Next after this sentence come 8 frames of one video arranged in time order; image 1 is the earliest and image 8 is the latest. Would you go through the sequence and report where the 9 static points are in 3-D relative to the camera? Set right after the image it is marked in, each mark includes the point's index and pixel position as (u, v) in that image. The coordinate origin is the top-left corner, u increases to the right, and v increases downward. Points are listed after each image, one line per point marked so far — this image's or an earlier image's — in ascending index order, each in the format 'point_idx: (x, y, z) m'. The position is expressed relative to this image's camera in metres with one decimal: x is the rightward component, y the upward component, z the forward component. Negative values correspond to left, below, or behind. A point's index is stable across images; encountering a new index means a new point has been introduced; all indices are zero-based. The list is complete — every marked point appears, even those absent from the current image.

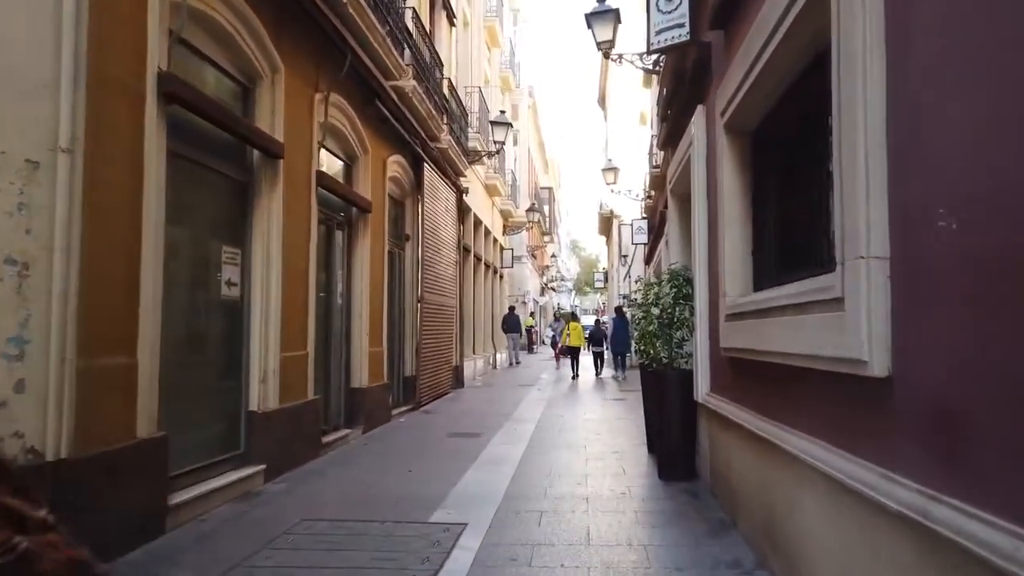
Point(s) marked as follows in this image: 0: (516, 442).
0: (0.0, -2.1, +10.0) m
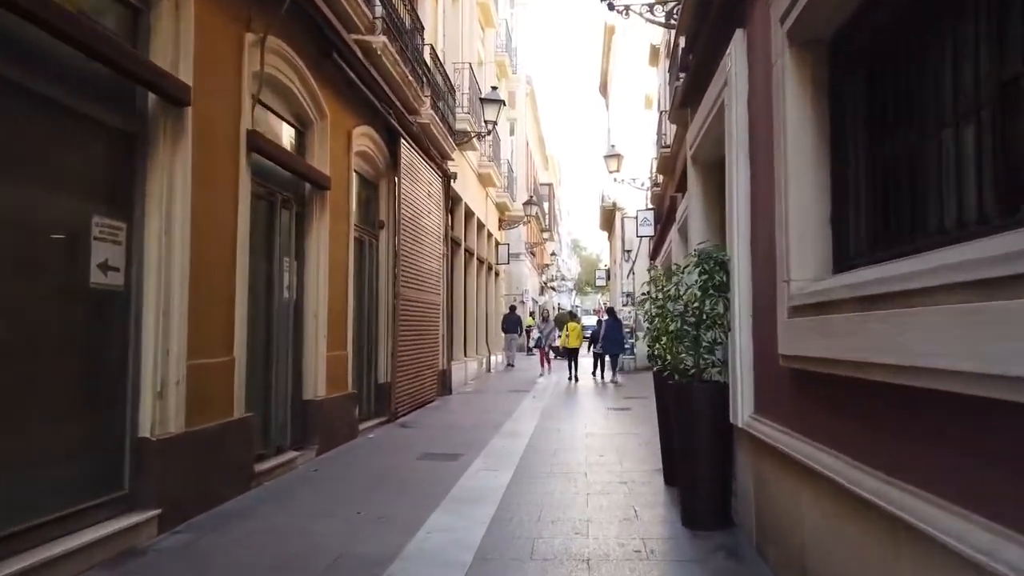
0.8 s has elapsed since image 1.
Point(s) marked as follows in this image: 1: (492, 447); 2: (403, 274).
0: (-0.1, -2.0, +8.2) m
1: (-0.3, -2.0, +9.6) m
2: (-1.8, +0.2, +12.5) m
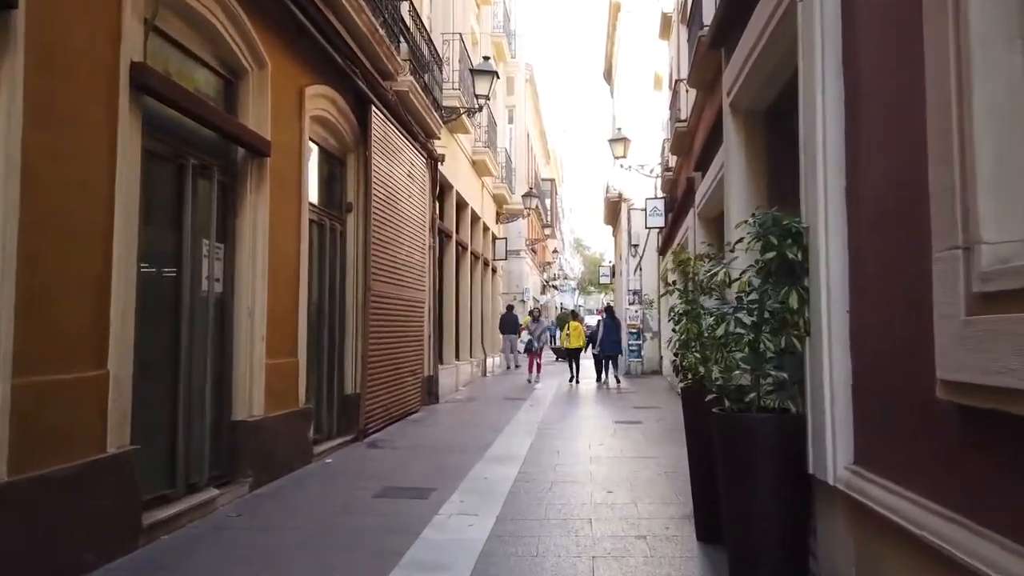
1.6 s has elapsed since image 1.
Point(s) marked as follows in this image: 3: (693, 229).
0: (-0.3, -1.9, +6.4) m
1: (-0.4, -2.0, +7.8) m
2: (-1.9, +0.3, +10.7) m
3: (+2.9, +1.0, +11.7) m
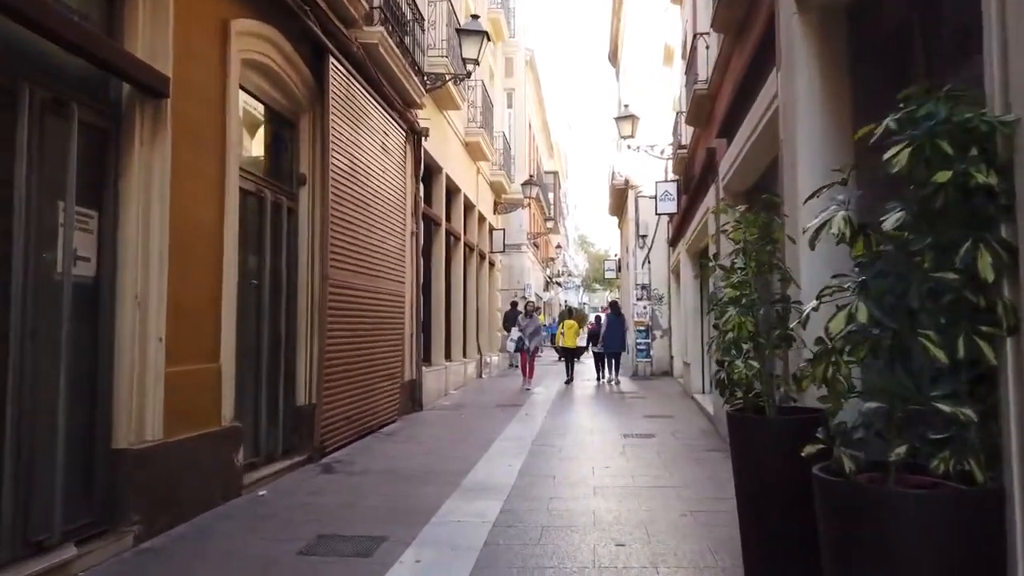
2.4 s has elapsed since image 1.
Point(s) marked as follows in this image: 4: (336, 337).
0: (-0.4, -1.8, +4.7) m
1: (-0.6, -1.8, +6.0) m
2: (-2.1, +0.4, +9.0) m
3: (+2.7, +1.1, +9.9) m
4: (-2.1, -0.6, +8.8) m
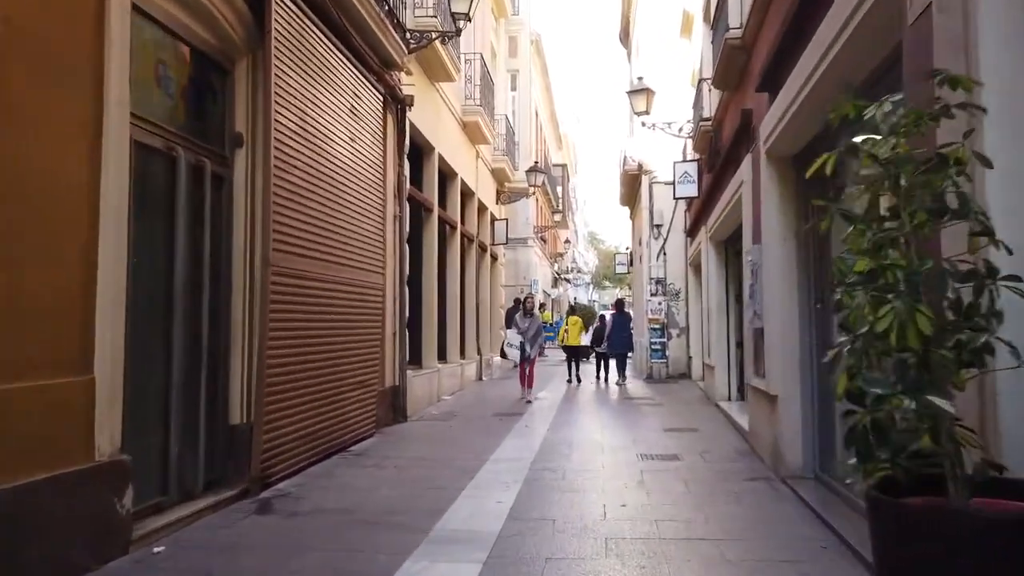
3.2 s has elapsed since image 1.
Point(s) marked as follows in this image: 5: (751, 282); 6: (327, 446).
0: (-0.6, -1.7, +3.0) m
1: (-0.7, -1.7, +4.3) m
2: (-2.2, +0.6, +7.3) m
3: (+2.7, +1.2, +8.1) m
4: (-2.2, -0.5, +7.1) m
5: (+2.5, +0.1, +7.9) m
6: (-2.0, -1.7, +8.1) m
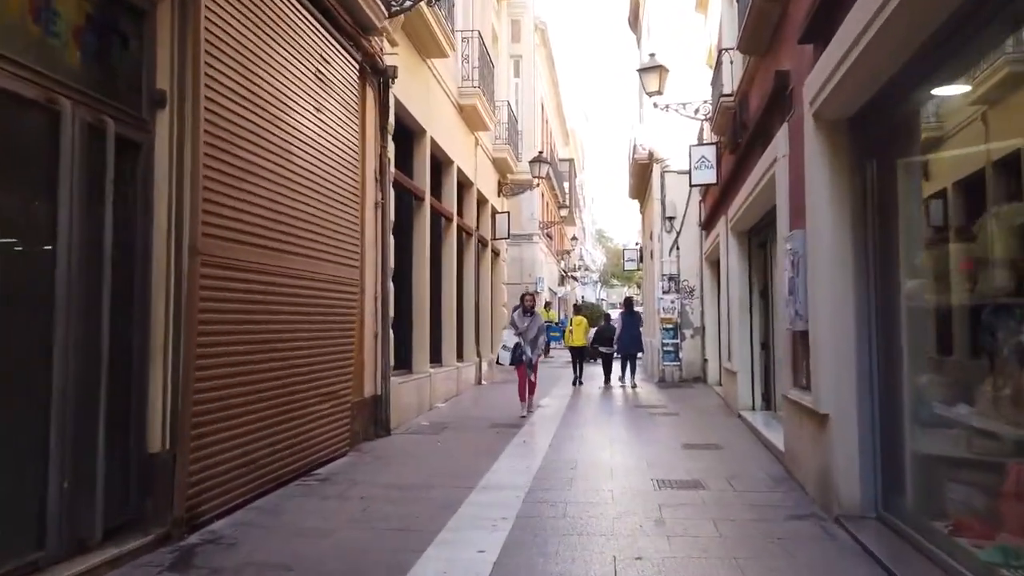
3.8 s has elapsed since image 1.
0: (-0.7, -1.6, +1.7) m
1: (-0.8, -1.7, +3.0) m
2: (-2.2, +0.6, +6.0) m
3: (+2.6, +1.3, +6.8) m
4: (-2.3, -0.4, +5.8) m
5: (+2.4, +0.1, +6.5) m
6: (-2.1, -1.7, +6.8) m
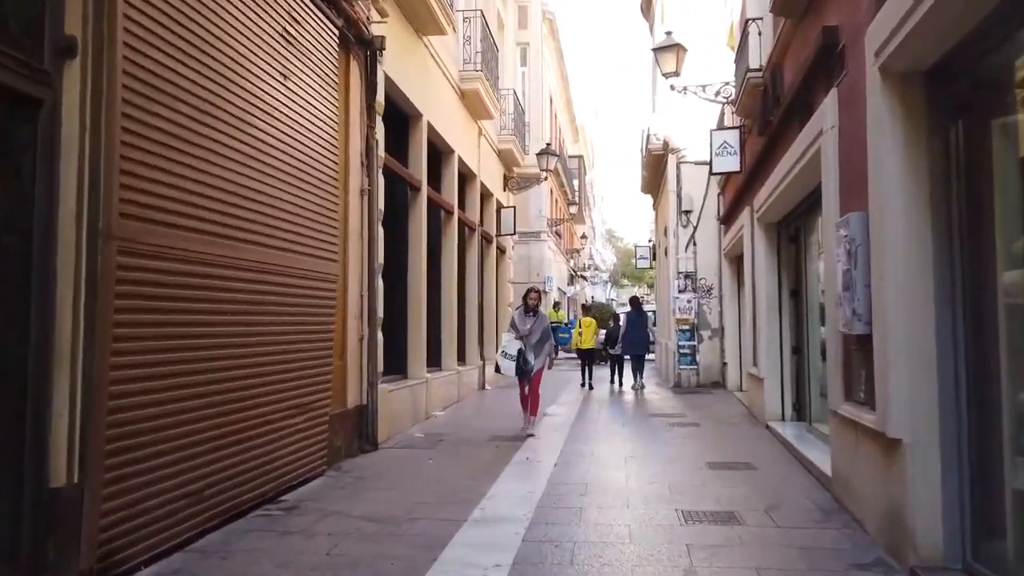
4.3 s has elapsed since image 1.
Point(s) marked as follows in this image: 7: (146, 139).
0: (-0.8, -1.6, +0.6) m
1: (-0.9, -1.7, +1.9) m
2: (-2.3, +0.6, +4.9) m
3: (+2.6, +1.3, +5.7) m
4: (-2.3, -0.4, +4.7) m
5: (+2.4, +0.2, +5.4) m
6: (-2.1, -1.6, +5.7) m
7: (-2.3, +0.9, +4.7) m
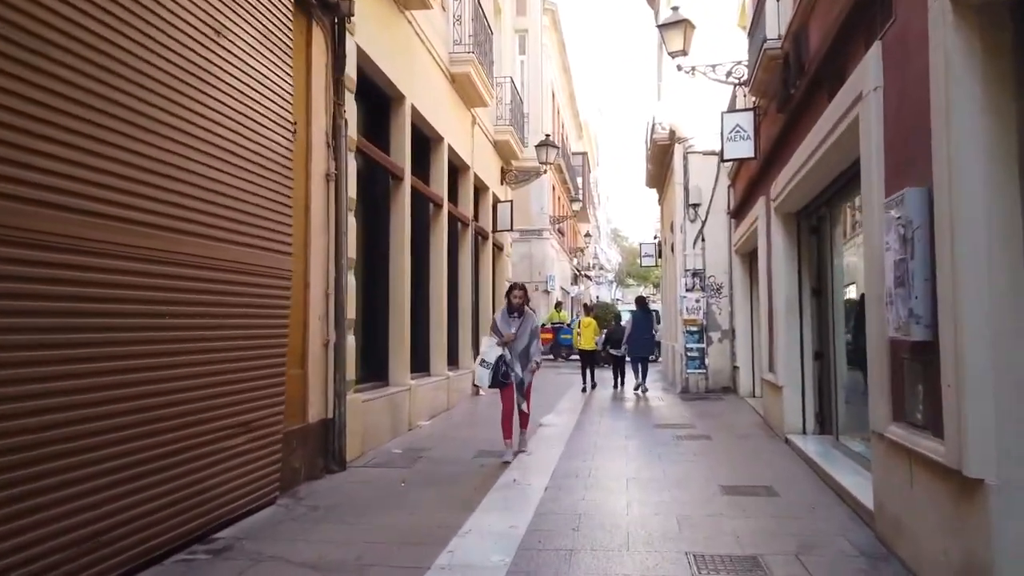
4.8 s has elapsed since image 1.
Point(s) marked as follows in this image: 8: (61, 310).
0: (-1.0, -1.6, -0.4) m
1: (-1.1, -1.6, +0.9) m
2: (-2.4, +0.7, +3.9) m
3: (+2.4, +1.3, +4.6) m
4: (-2.5, -0.4, +3.7) m
5: (+2.2, +0.2, +4.4) m
6: (-2.3, -1.6, +4.7) m
7: (-2.5, +1.0, +3.7) m
8: (-2.5, -0.1, +3.7) m
